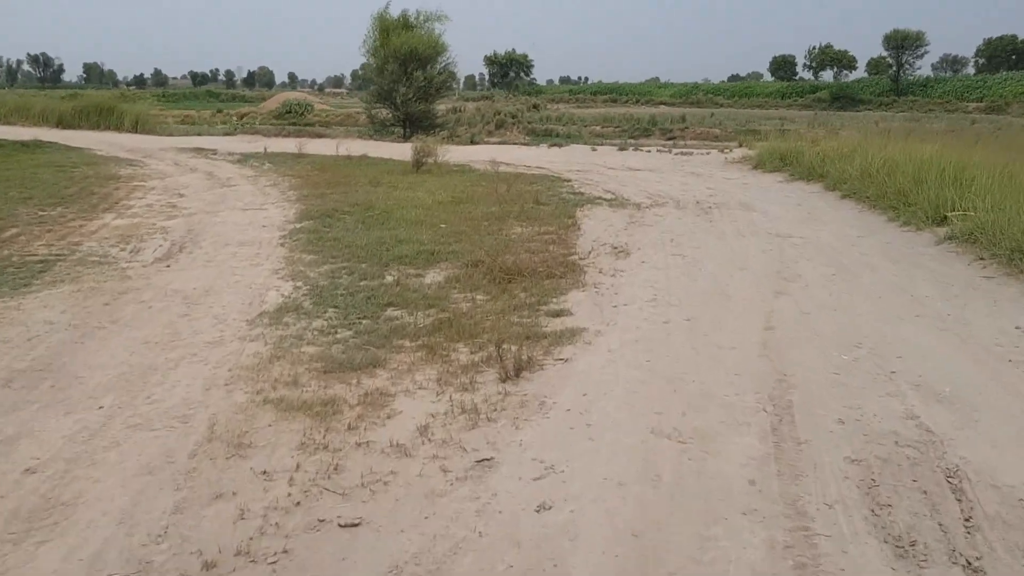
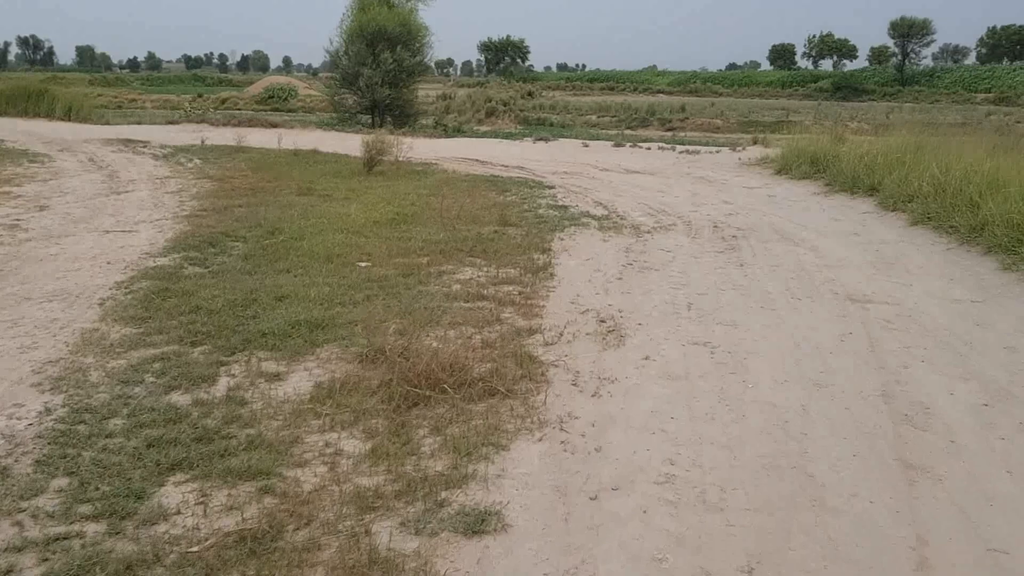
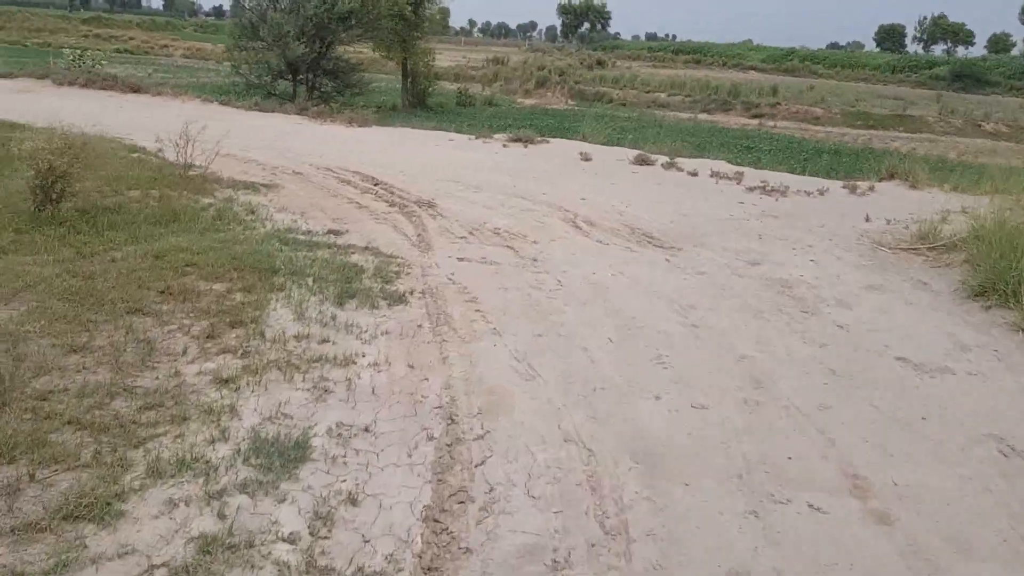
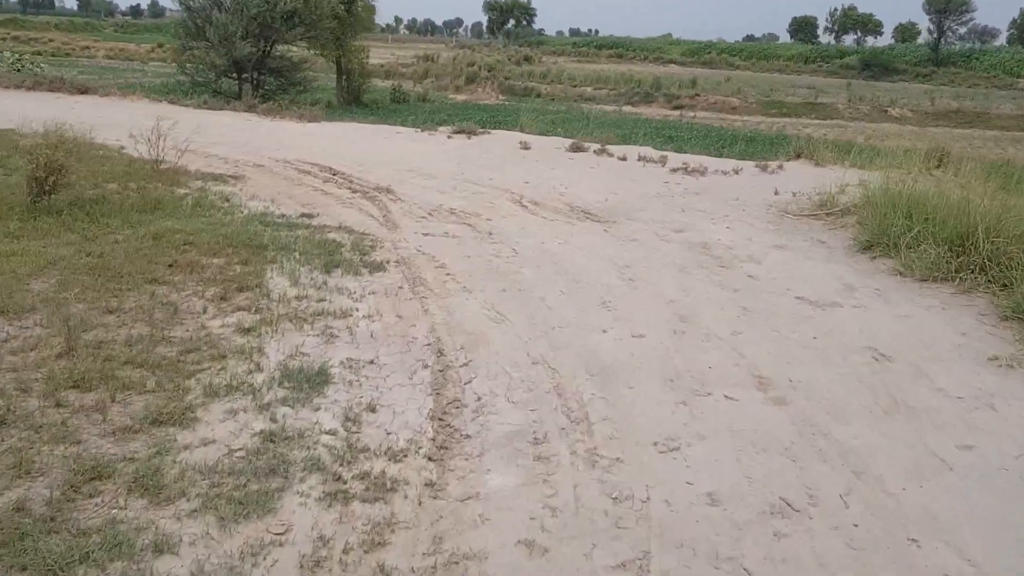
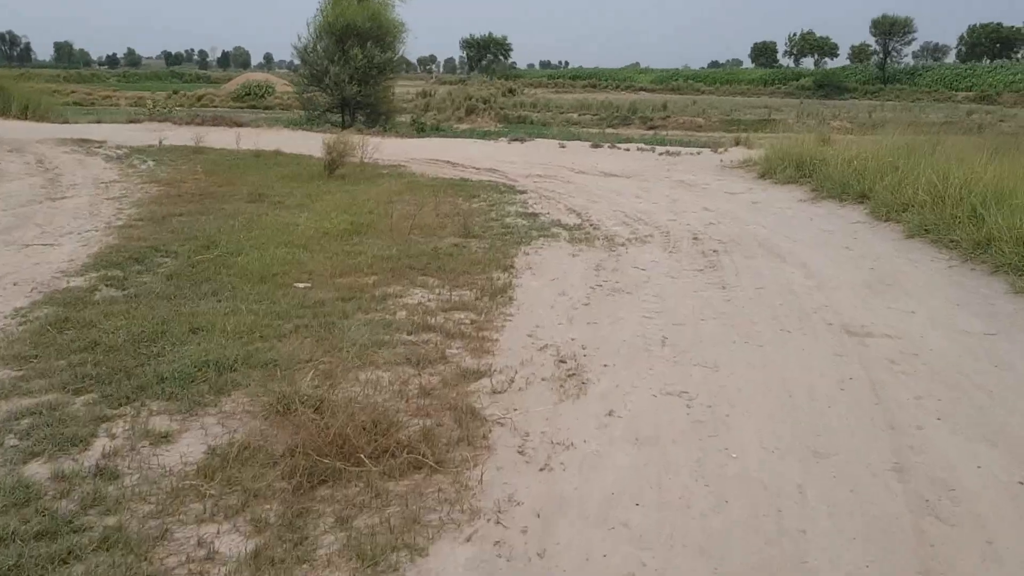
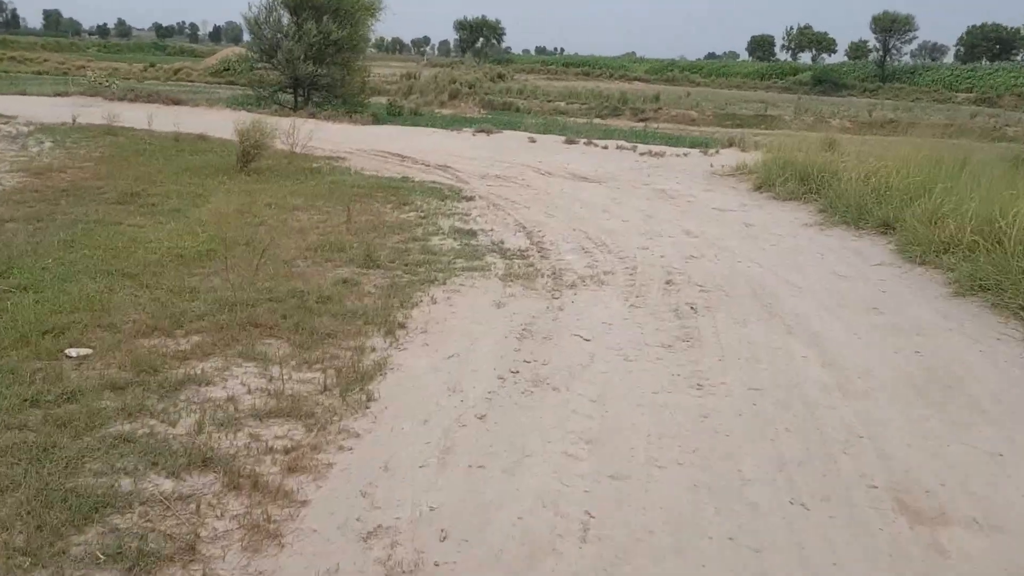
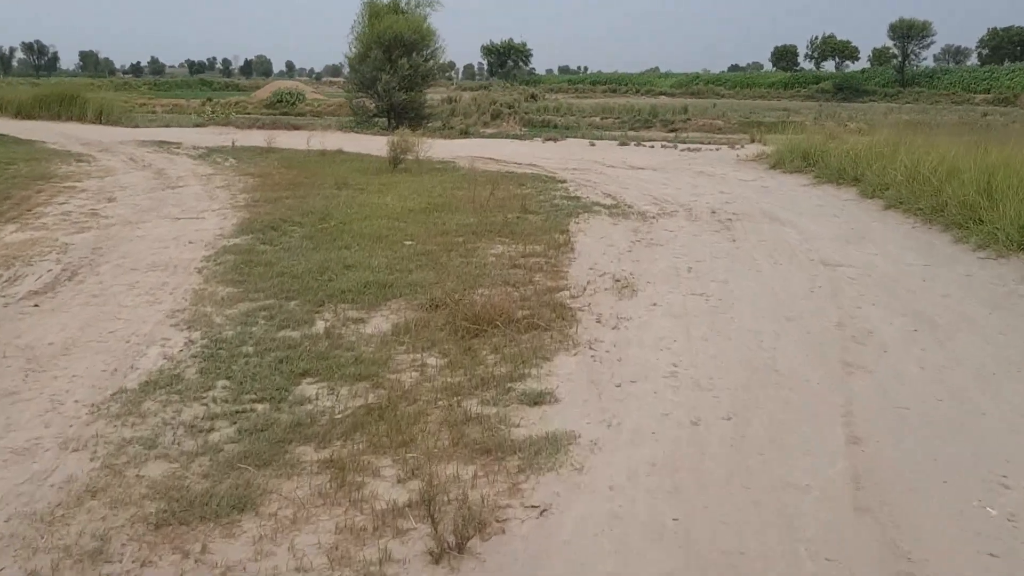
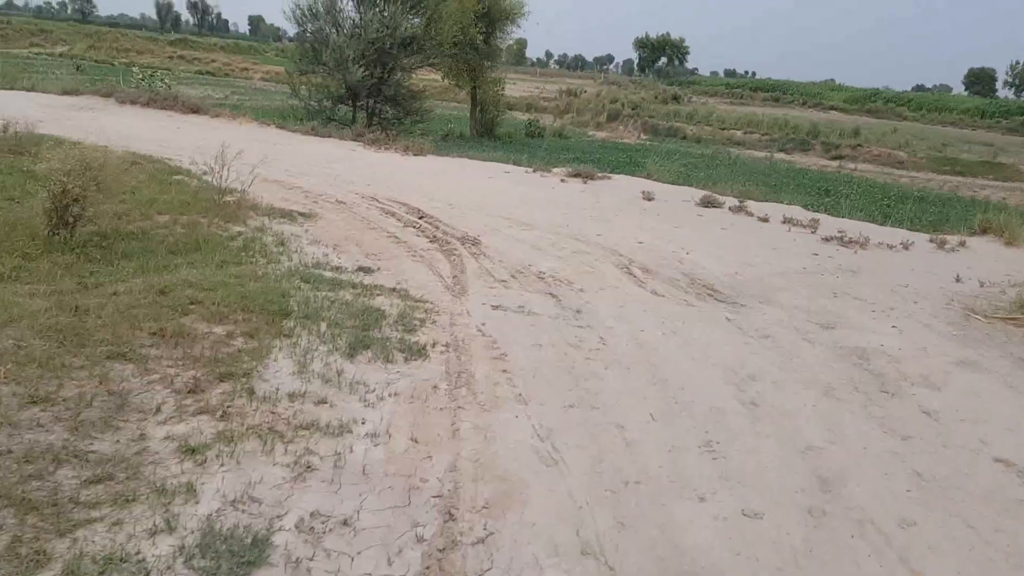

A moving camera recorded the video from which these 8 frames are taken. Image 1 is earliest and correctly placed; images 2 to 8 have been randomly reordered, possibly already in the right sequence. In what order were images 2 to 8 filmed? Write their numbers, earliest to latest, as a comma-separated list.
7, 2, 5, 6, 4, 3, 8
